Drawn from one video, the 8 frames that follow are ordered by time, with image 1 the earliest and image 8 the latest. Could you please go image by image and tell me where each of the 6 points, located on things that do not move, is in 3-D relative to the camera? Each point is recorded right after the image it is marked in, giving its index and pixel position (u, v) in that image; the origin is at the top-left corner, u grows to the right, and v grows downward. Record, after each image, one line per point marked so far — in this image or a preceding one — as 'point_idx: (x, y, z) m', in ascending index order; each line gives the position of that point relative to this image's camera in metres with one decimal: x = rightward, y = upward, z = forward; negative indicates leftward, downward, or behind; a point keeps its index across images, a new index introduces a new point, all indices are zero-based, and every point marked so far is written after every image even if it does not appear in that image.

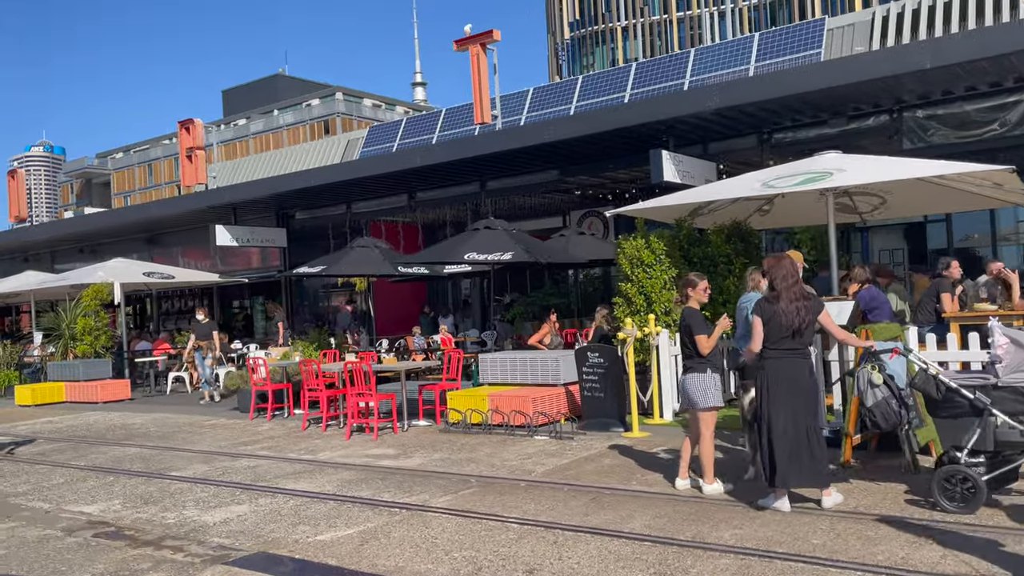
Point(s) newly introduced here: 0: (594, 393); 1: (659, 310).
0: (+1.0, -1.2, +9.3) m
1: (+1.8, -0.3, +9.7) m
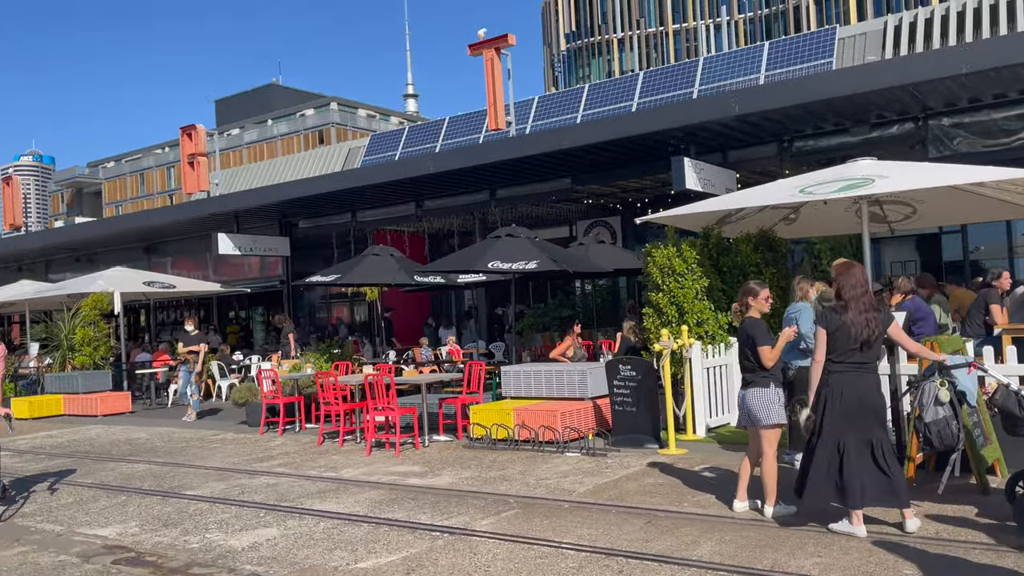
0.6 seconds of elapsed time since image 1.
0: (+1.3, -1.3, +9.0) m
1: (+2.1, -0.4, +9.4) m
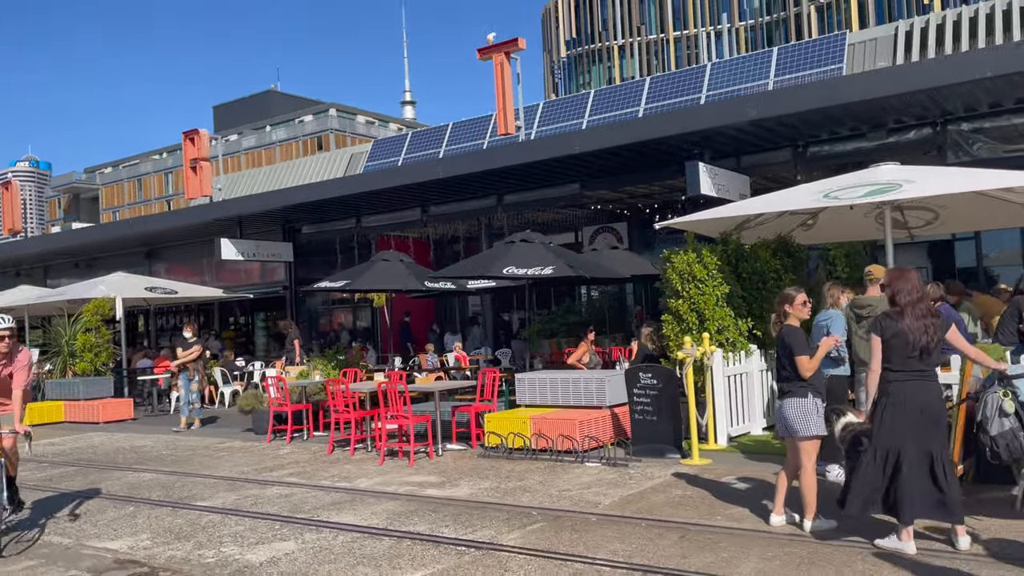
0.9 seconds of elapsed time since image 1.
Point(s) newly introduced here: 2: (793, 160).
0: (+1.5, -1.4, +8.8) m
1: (+2.3, -0.5, +9.2) m
2: (+4.9, +2.2, +14.0) m
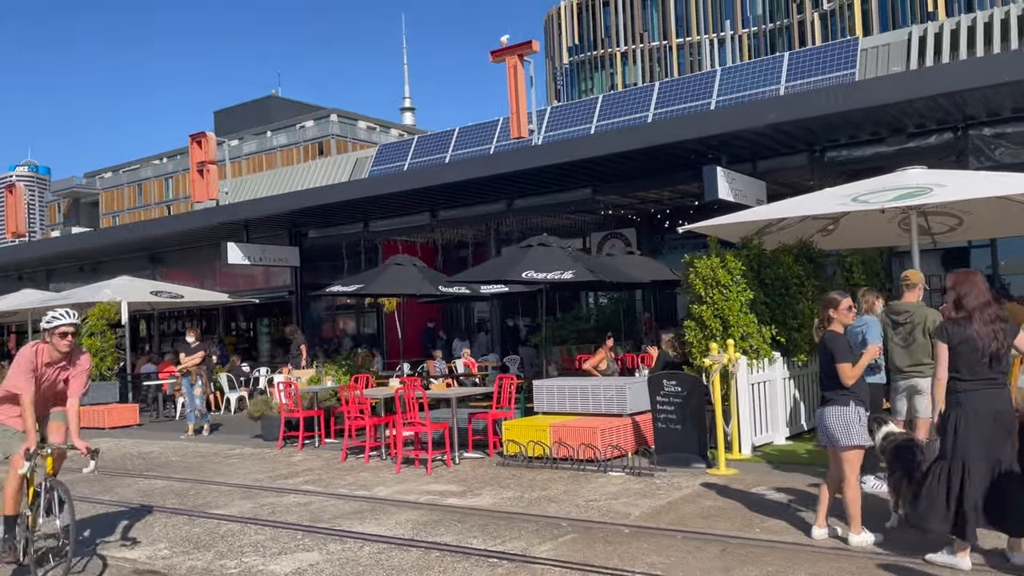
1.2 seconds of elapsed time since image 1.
0: (+1.7, -1.5, +8.6) m
1: (+2.5, -0.5, +9.0) m
2: (+5.2, +2.1, +13.8) m
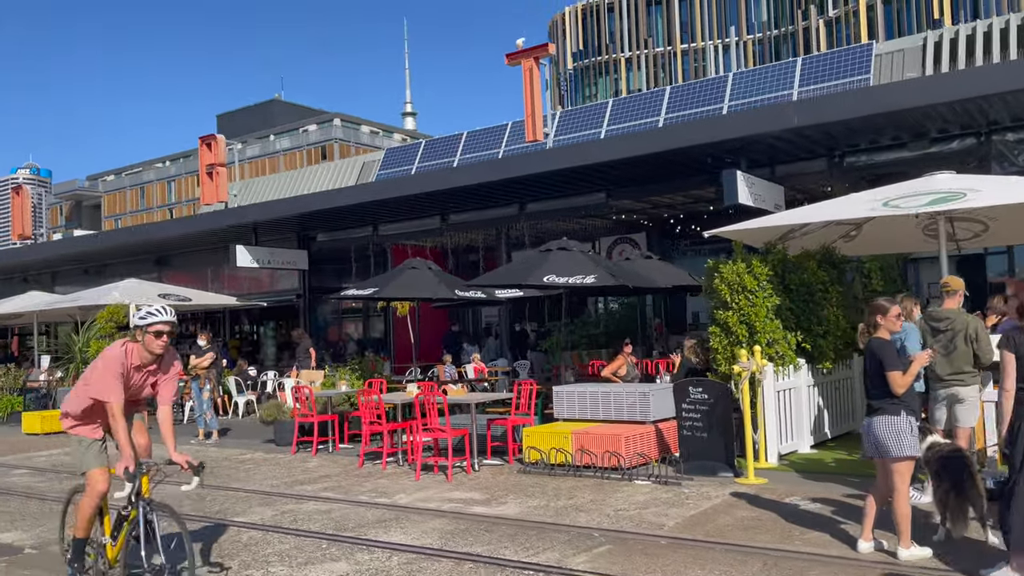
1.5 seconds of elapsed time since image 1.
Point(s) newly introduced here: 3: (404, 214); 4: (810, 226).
0: (+1.9, -1.5, +8.4) m
1: (+2.8, -0.6, +8.8) m
2: (+5.4, +2.0, +13.7) m
3: (-2.7, +1.9, +19.9) m
4: (+3.6, +0.8, +9.6) m
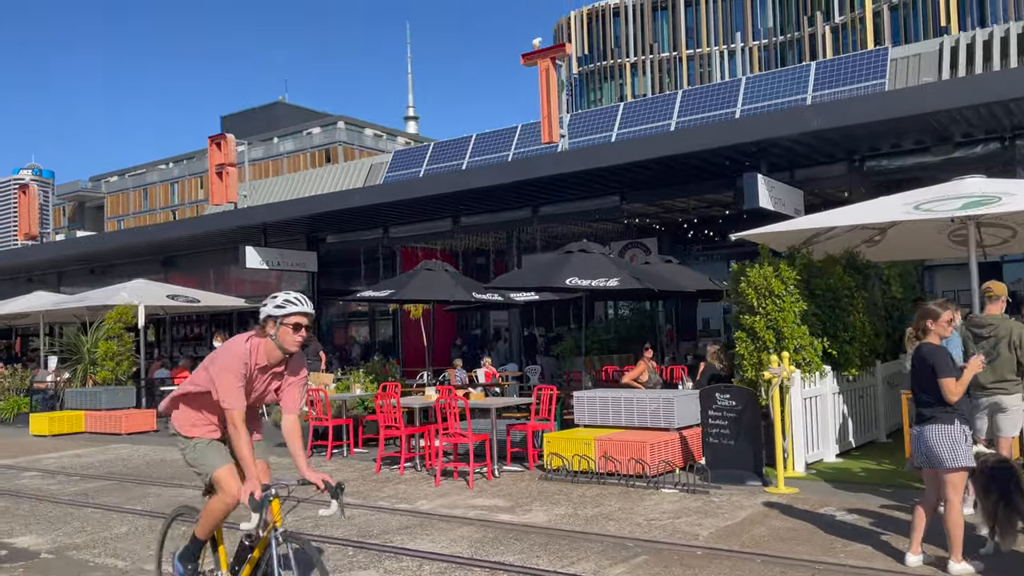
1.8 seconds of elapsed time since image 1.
0: (+2.2, -1.6, +8.2) m
1: (+3.0, -0.6, +8.7) m
2: (+5.7, +1.9, +13.5) m
3: (-2.4, +1.8, +19.8) m
4: (+3.9, +0.7, +9.4) m
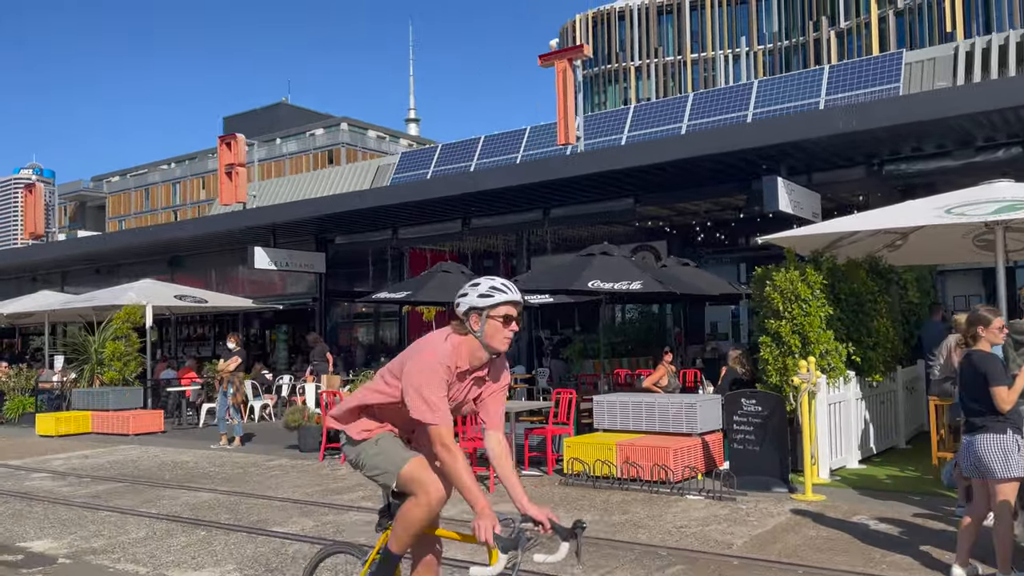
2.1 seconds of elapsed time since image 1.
0: (+2.4, -1.6, +8.1) m
1: (+3.3, -0.7, +8.5) m
2: (+6.0, +1.8, +13.4) m
3: (-2.2, +1.7, +19.7) m
4: (+4.1, +0.6, +9.3) m
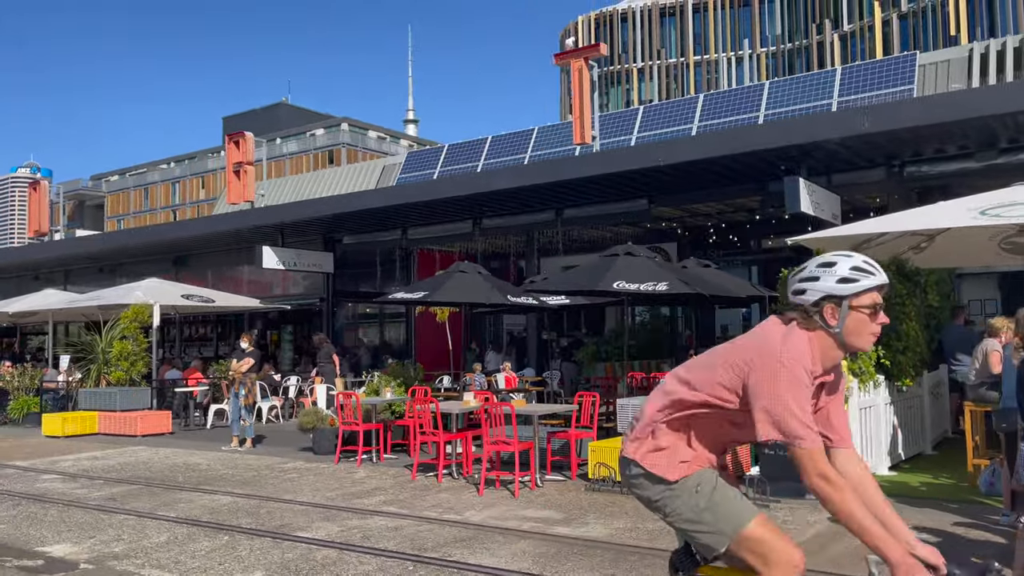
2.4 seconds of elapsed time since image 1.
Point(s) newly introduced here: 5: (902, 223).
0: (+2.7, -1.6, +7.9) m
1: (+3.5, -0.7, +8.4) m
2: (+6.2, +1.8, +13.2) m
3: (-1.9, +1.7, +19.5) m
4: (+4.4, +0.6, +9.2) m
5: (+4.2, +0.7, +8.5) m
